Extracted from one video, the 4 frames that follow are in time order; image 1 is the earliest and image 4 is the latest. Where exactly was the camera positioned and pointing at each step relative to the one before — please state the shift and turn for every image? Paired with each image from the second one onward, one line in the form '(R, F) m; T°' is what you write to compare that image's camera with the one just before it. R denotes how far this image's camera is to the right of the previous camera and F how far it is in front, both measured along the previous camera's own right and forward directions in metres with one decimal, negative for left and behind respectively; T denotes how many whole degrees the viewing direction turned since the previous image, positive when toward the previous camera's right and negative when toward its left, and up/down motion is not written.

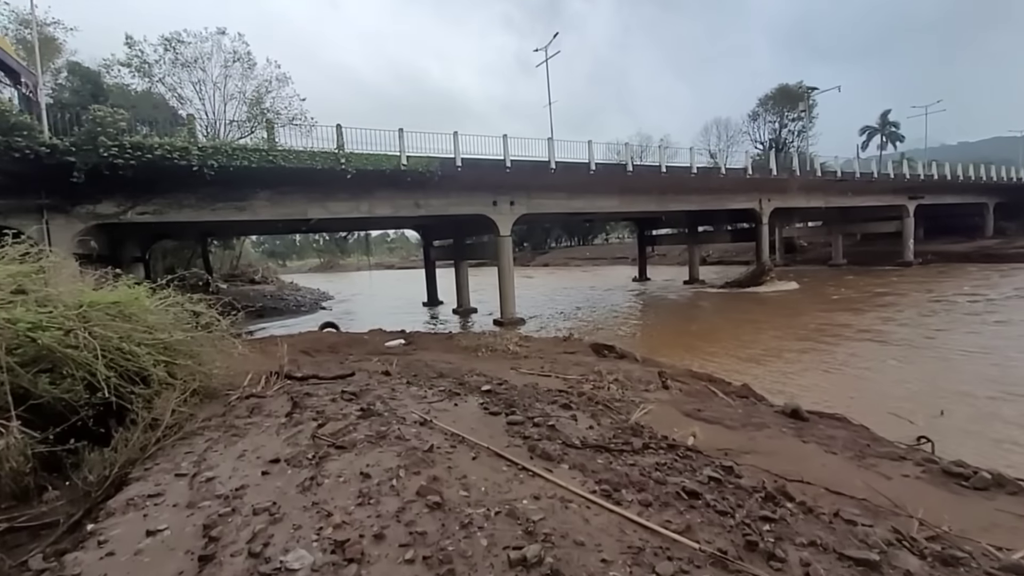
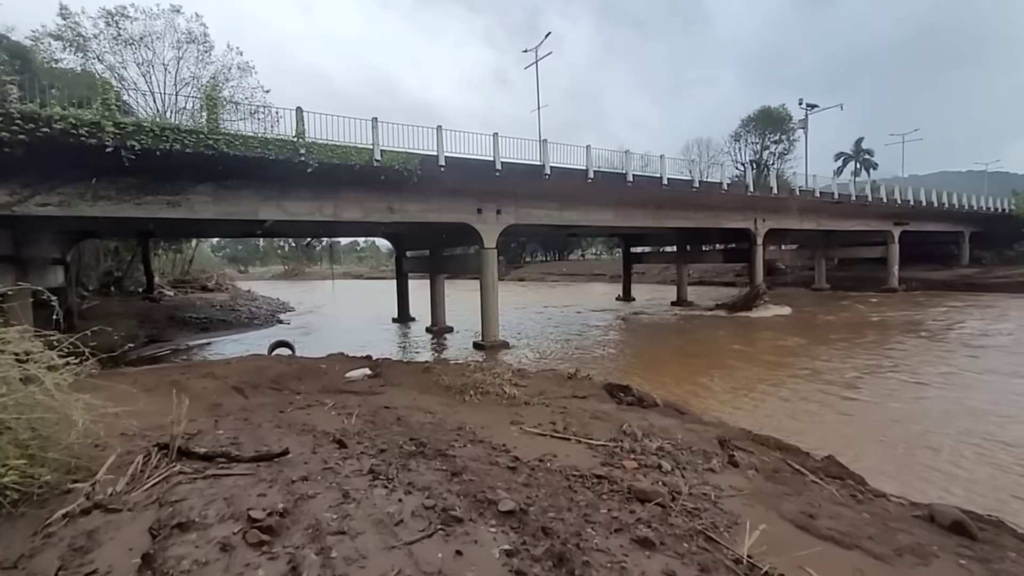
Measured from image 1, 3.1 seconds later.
(-0.5, +2.1) m; +3°
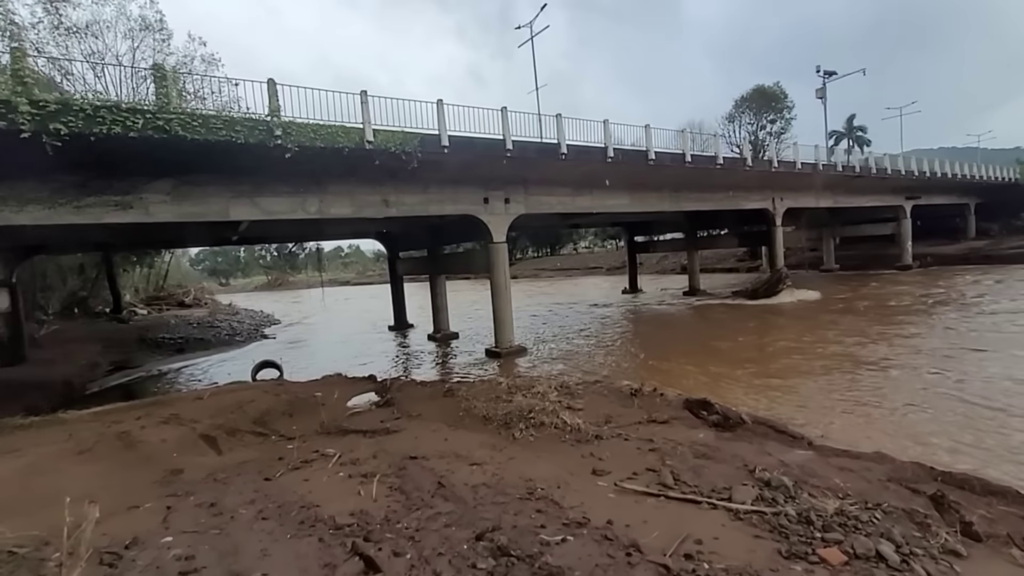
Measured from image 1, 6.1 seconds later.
(-0.8, +1.9) m; +1°
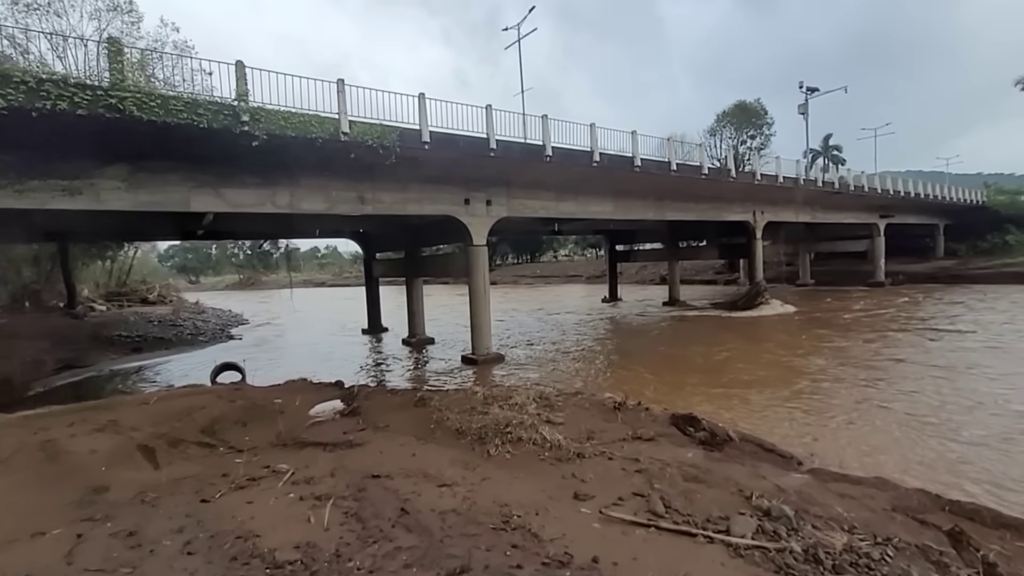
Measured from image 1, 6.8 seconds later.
(0.0, +0.5) m; +2°
